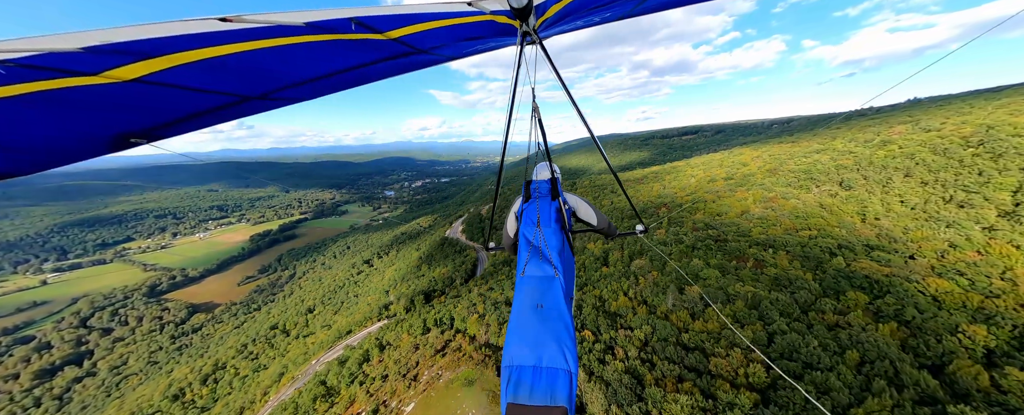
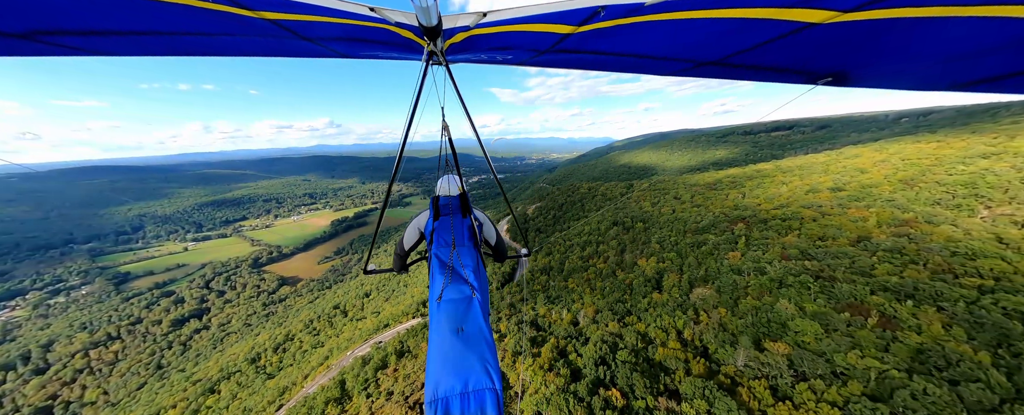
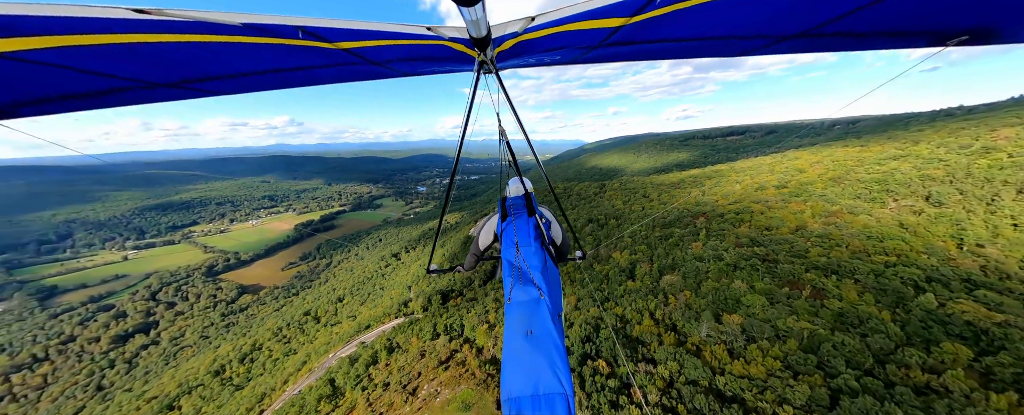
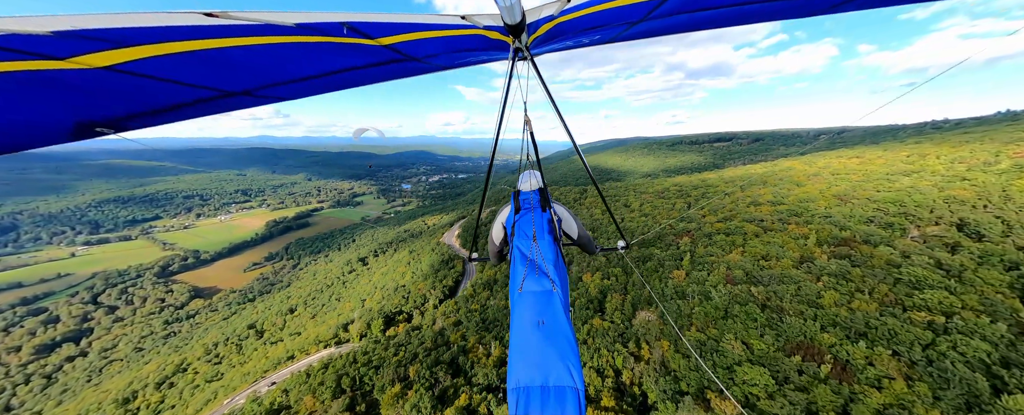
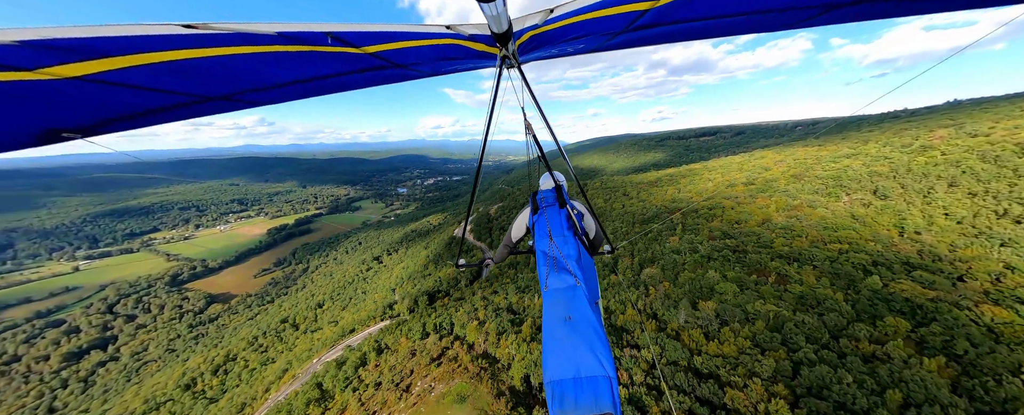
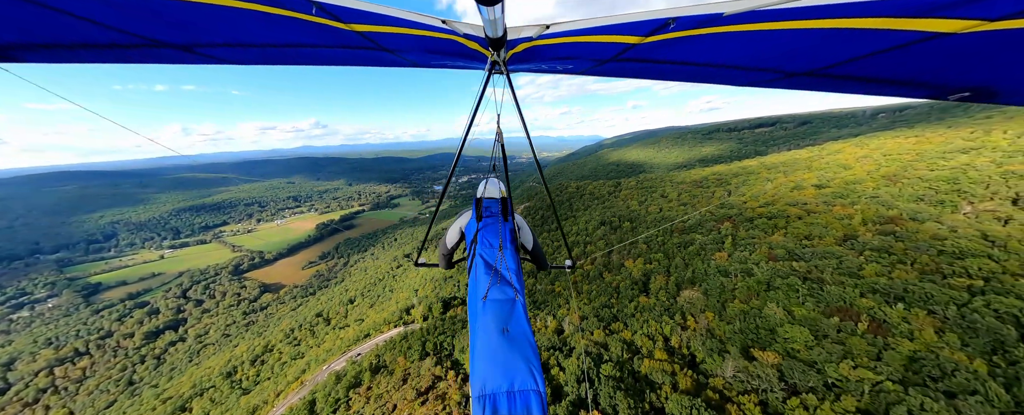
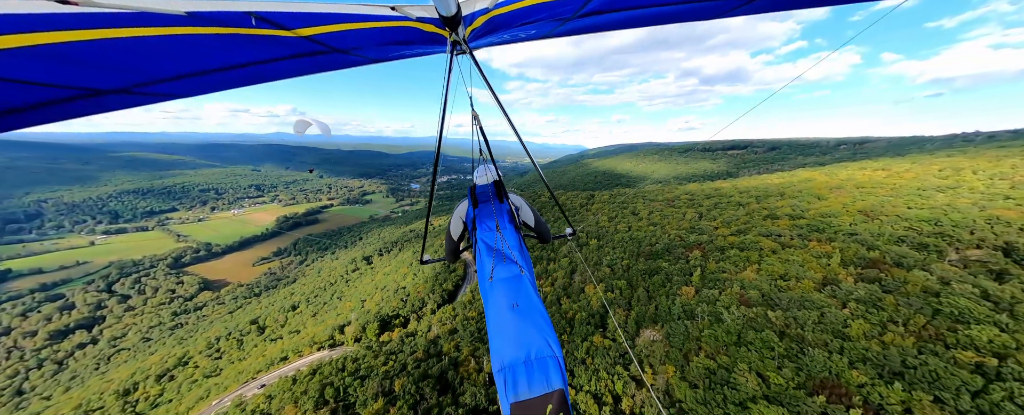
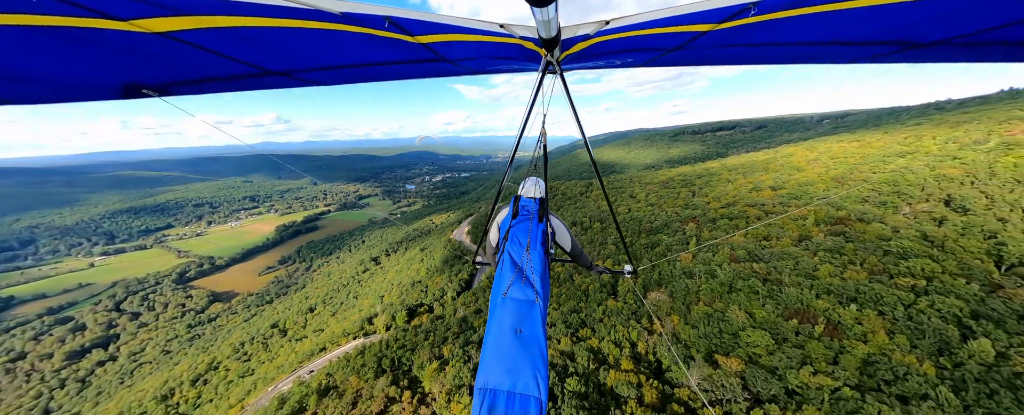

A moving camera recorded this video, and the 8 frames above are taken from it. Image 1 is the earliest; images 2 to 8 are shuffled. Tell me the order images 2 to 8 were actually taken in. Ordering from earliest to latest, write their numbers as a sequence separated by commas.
5, 3, 2, 6, 8, 4, 7
